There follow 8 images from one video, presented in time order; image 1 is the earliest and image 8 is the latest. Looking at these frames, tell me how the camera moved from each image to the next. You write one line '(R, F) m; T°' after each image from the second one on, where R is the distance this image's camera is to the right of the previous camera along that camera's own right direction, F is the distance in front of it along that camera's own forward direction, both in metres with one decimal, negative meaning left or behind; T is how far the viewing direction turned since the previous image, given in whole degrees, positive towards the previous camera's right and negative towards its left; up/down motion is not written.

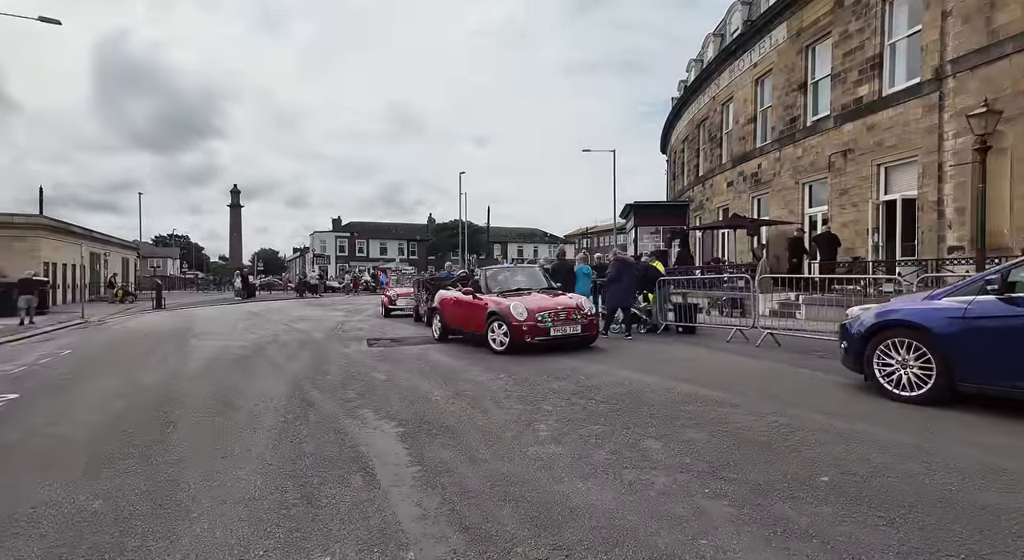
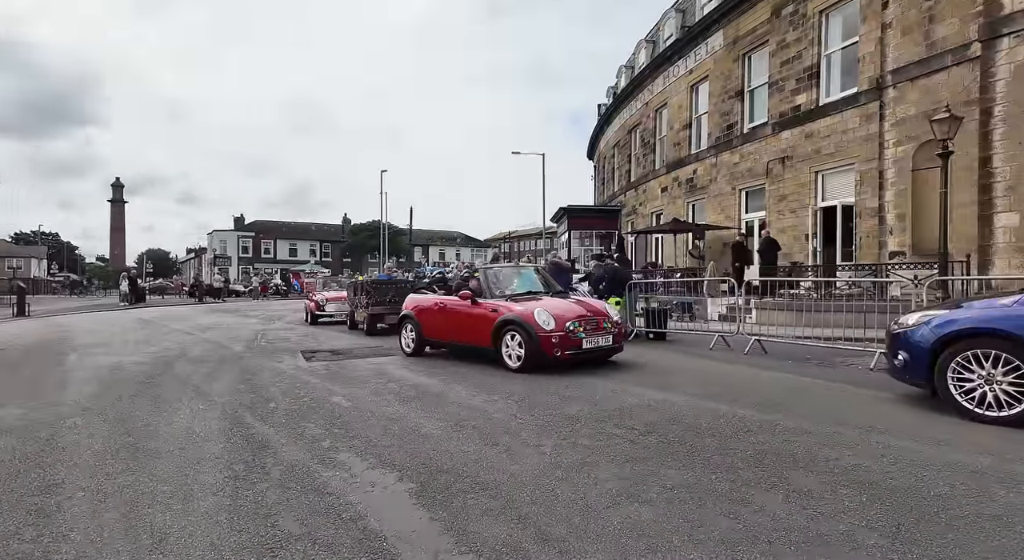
(-0.8, +1.2) m; +9°
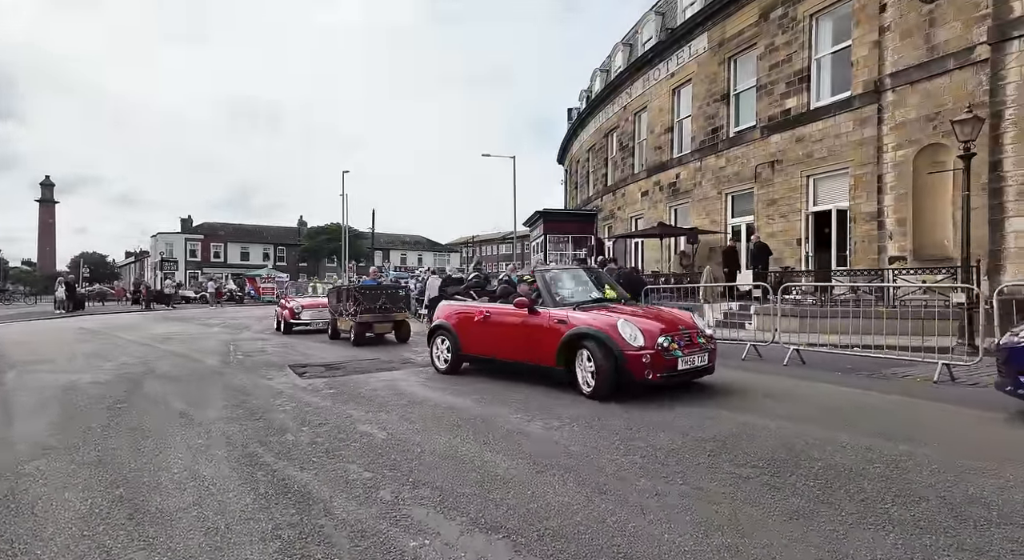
(-0.9, +0.8) m; +4°
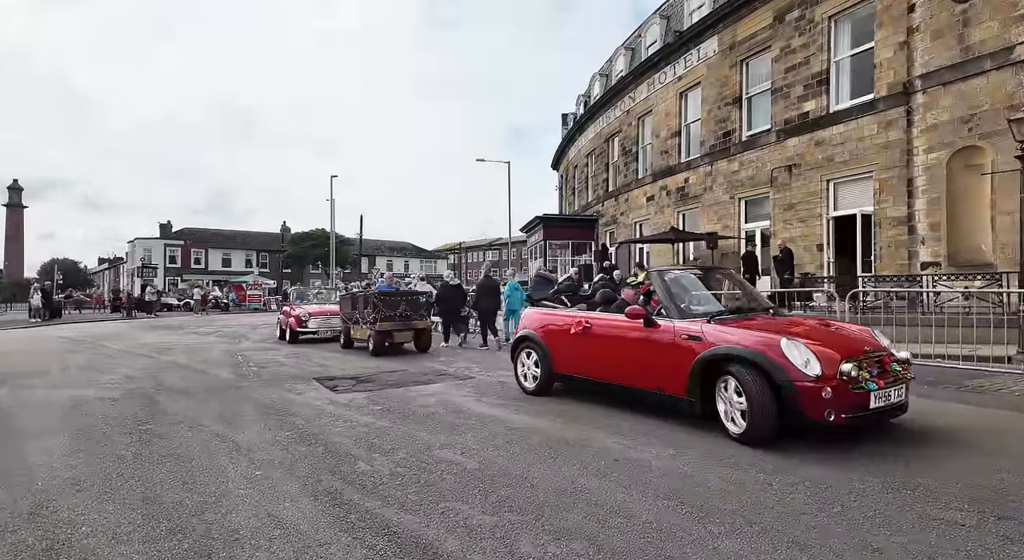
(-0.9, +0.6) m; +2°
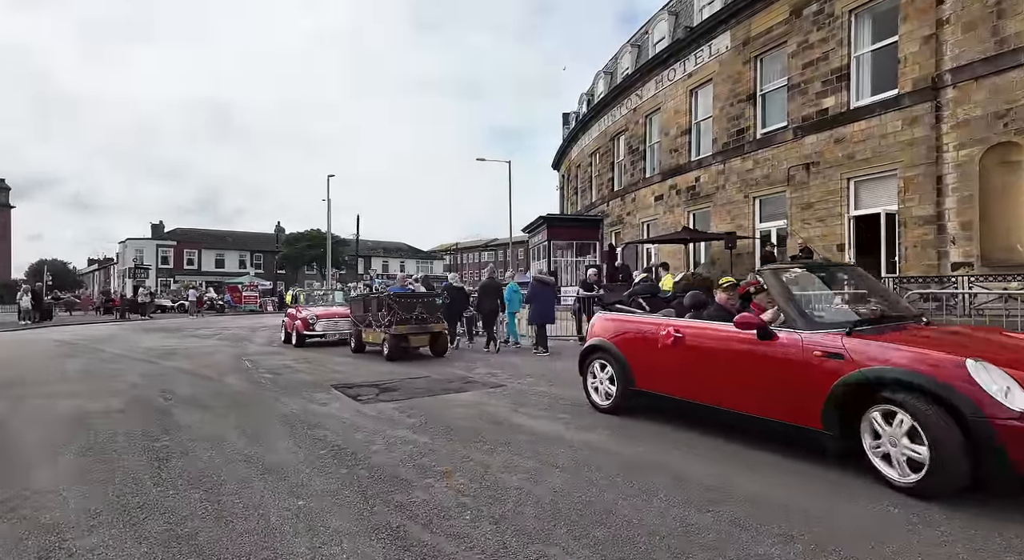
(-0.5, +0.5) m; +1°
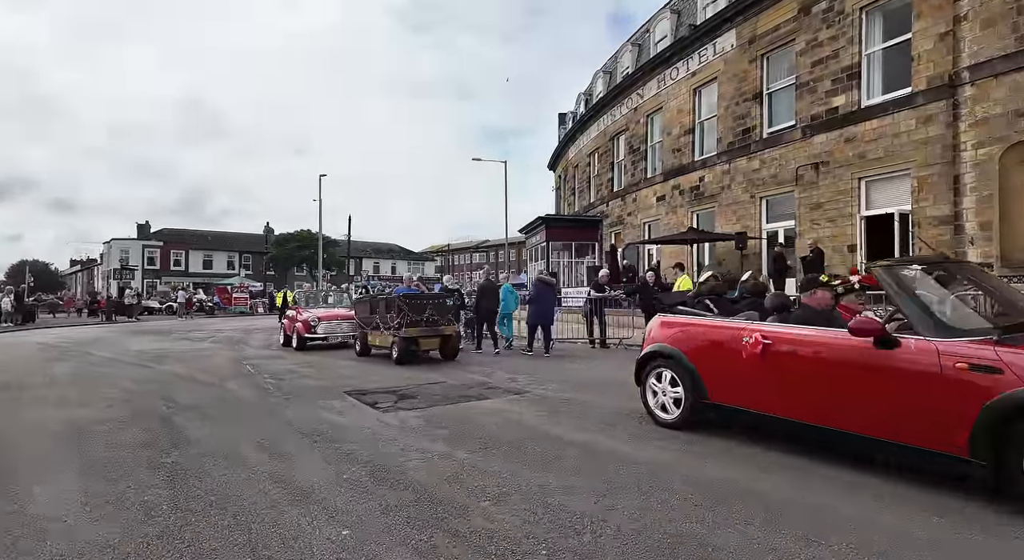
(-0.5, +0.4) m; +1°
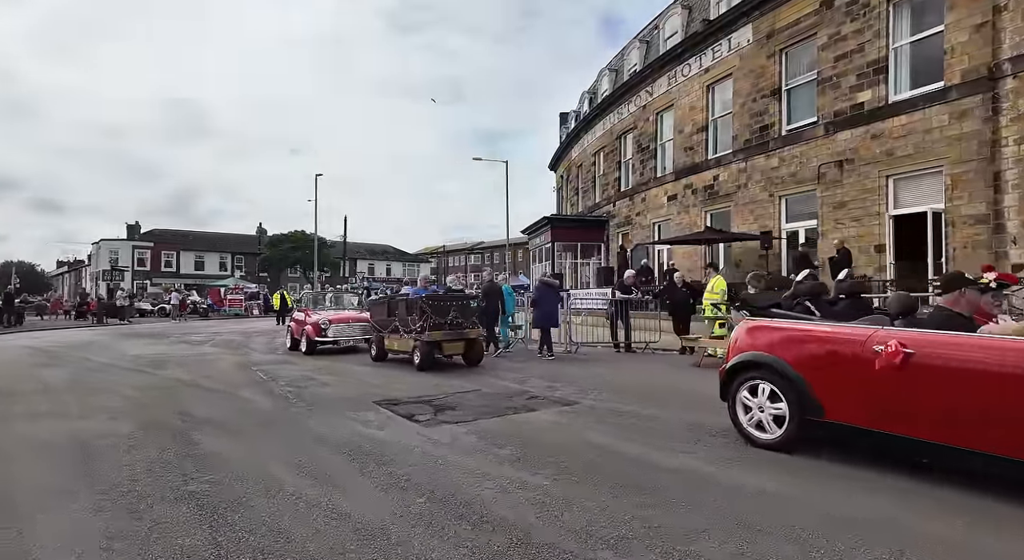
(-0.6, +0.6) m; +1°
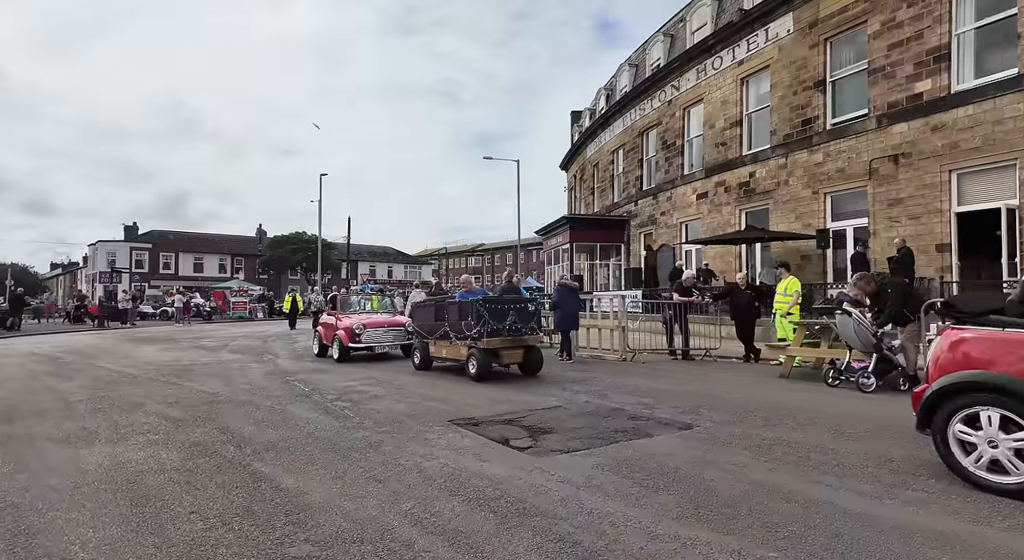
(-1.1, +0.9) m; 0°
